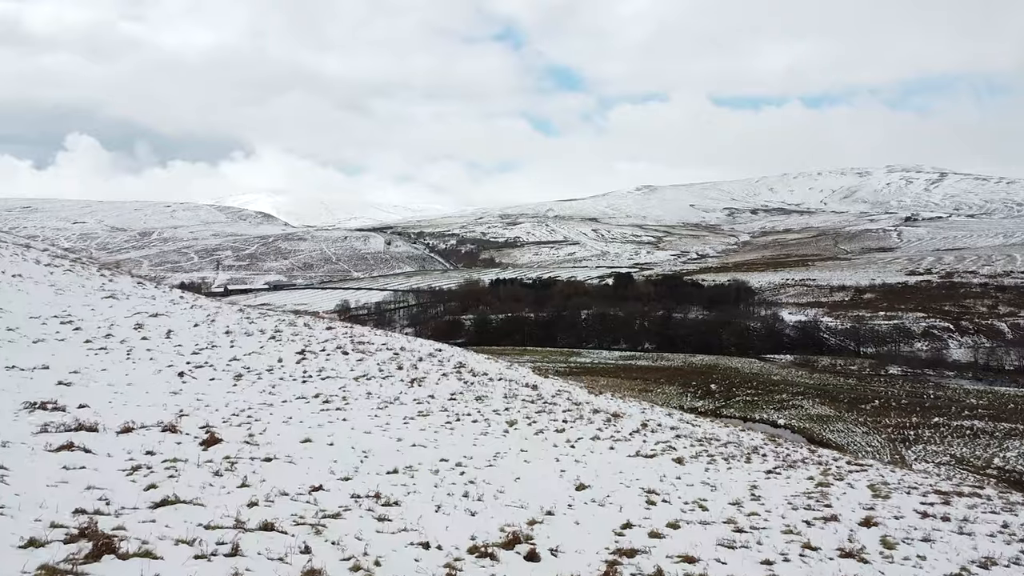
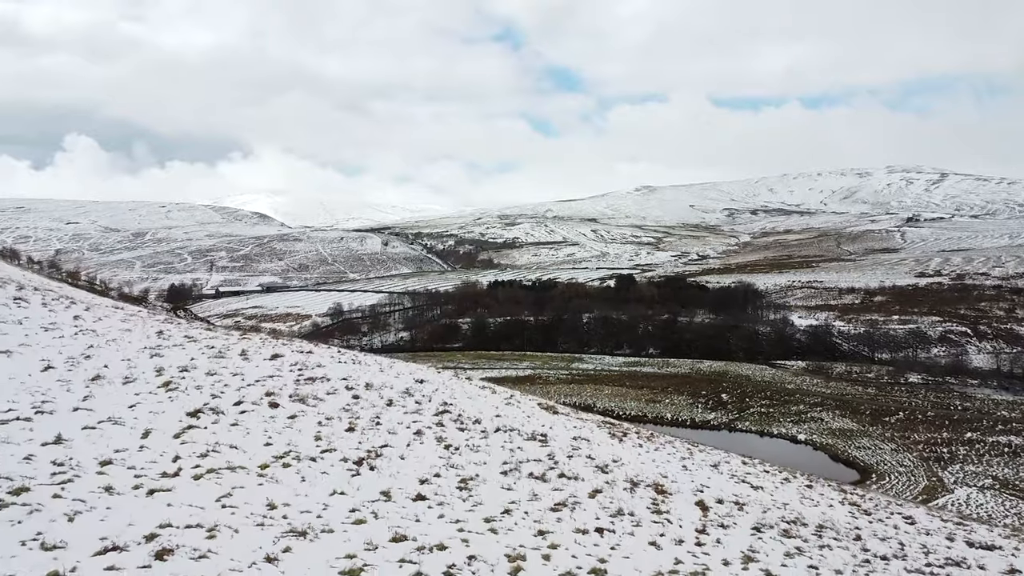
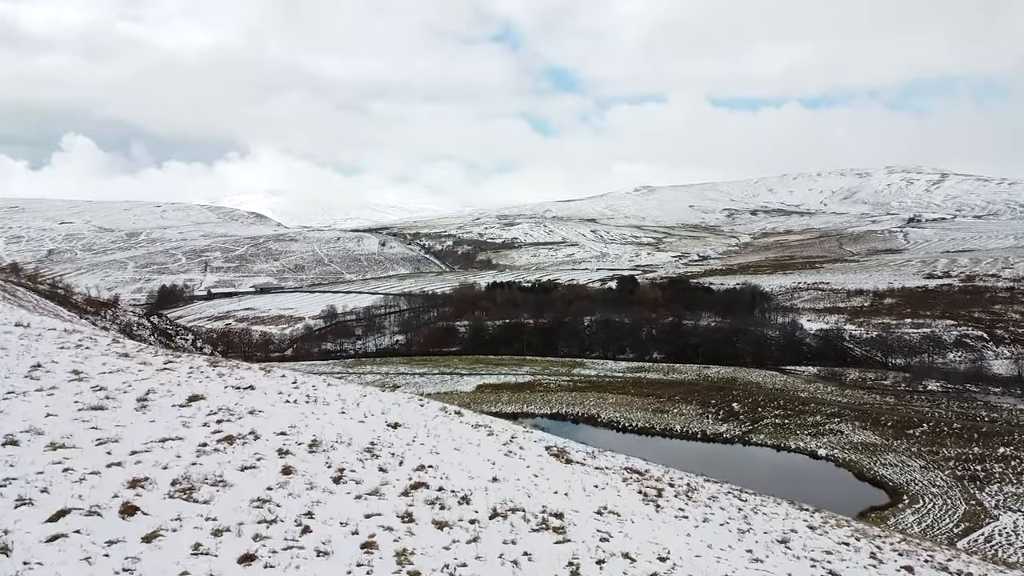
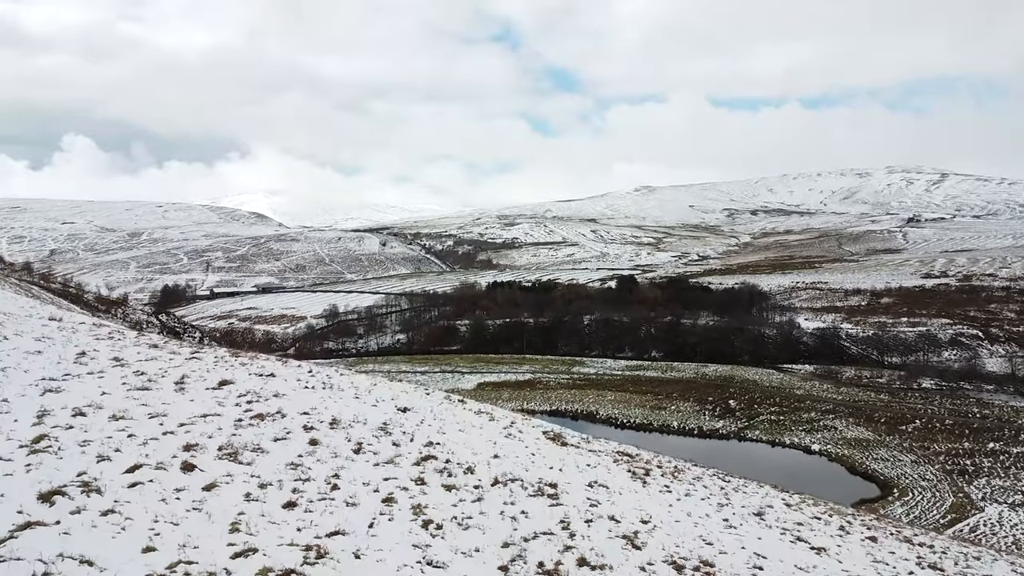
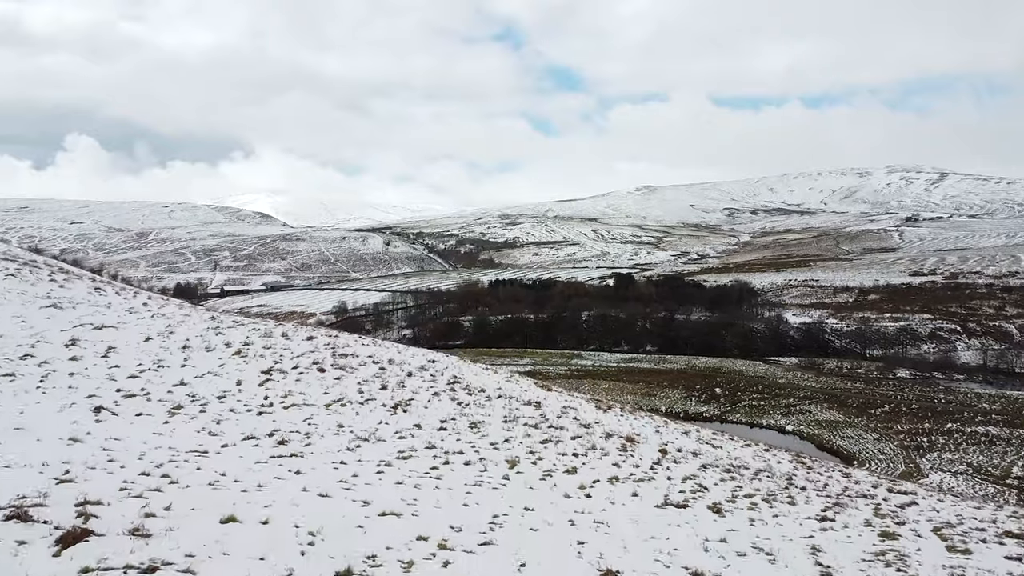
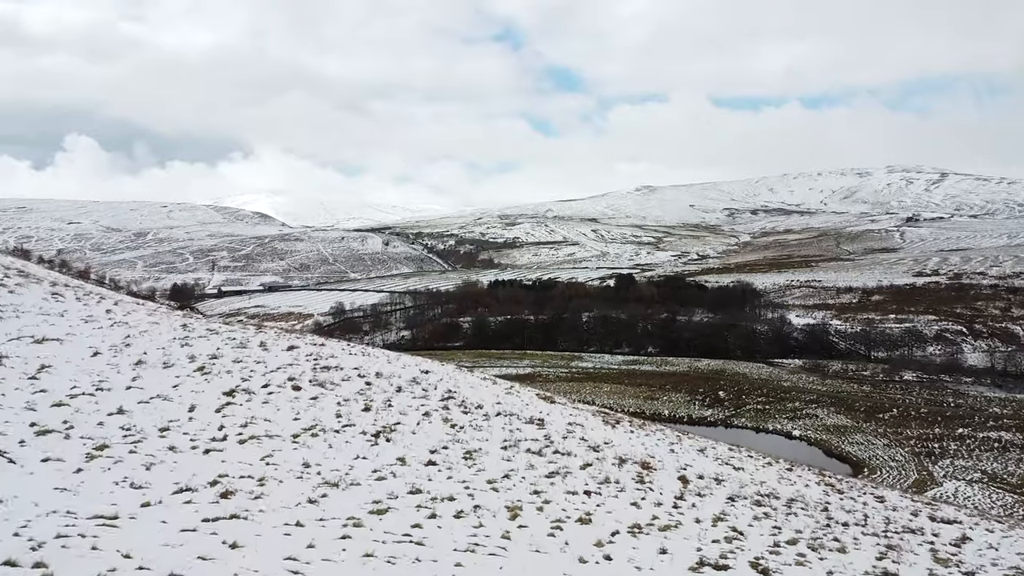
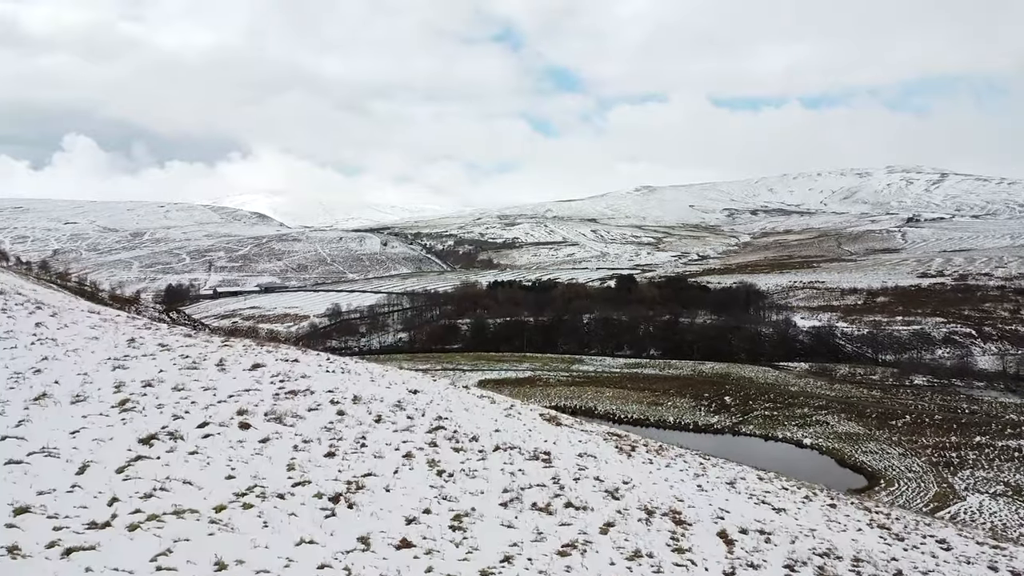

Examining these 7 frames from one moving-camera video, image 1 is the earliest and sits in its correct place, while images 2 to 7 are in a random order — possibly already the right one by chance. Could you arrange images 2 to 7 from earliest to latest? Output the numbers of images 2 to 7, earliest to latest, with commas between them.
5, 6, 2, 7, 4, 3
